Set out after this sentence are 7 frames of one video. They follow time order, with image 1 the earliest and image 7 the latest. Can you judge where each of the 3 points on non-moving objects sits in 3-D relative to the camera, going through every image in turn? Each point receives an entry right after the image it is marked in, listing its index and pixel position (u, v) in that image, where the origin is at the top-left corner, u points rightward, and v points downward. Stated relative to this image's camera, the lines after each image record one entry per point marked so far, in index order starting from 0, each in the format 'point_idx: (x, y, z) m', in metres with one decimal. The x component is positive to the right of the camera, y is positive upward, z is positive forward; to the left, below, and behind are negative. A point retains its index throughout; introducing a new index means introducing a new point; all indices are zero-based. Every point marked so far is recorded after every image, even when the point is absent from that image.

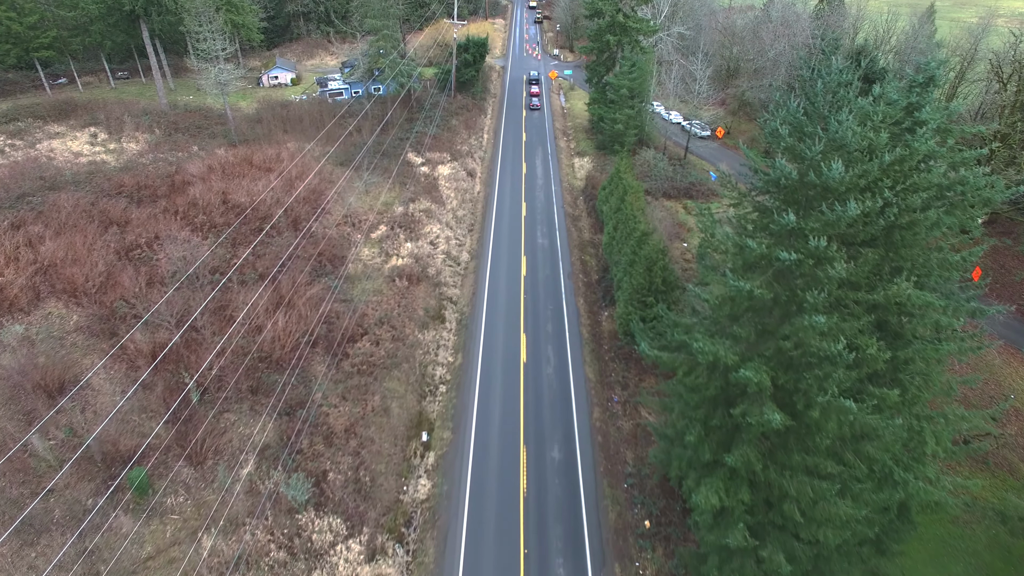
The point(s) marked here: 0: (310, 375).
0: (-6.4, -2.8, +18.8) m
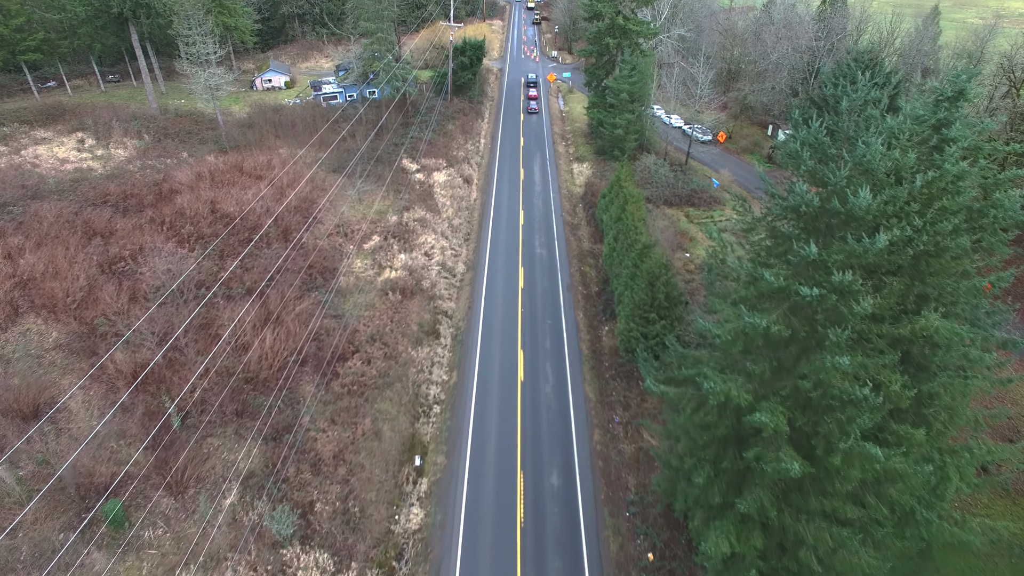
0: (-6.5, -3.3, +18.0) m
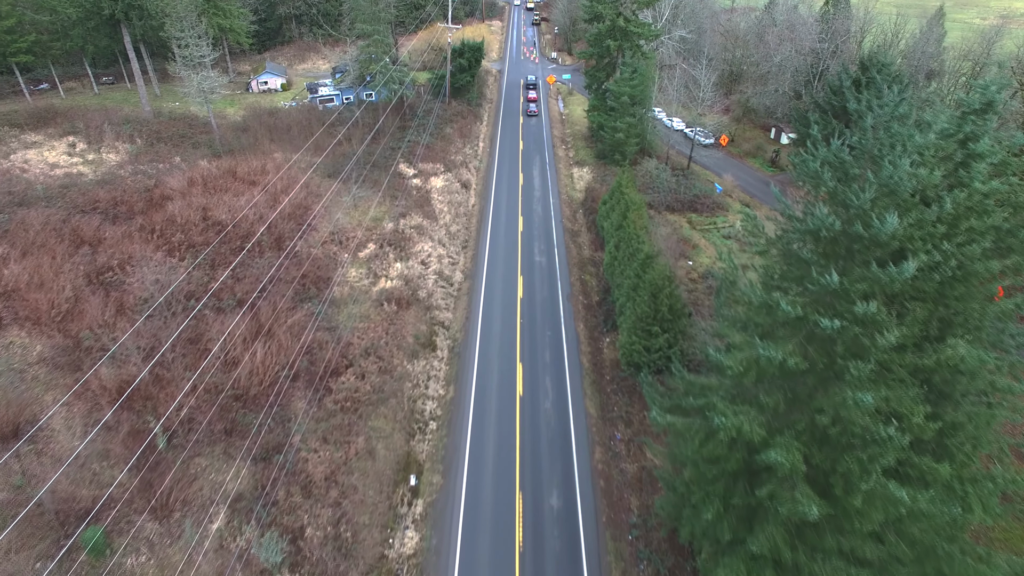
0: (-6.5, -3.7, +17.4) m
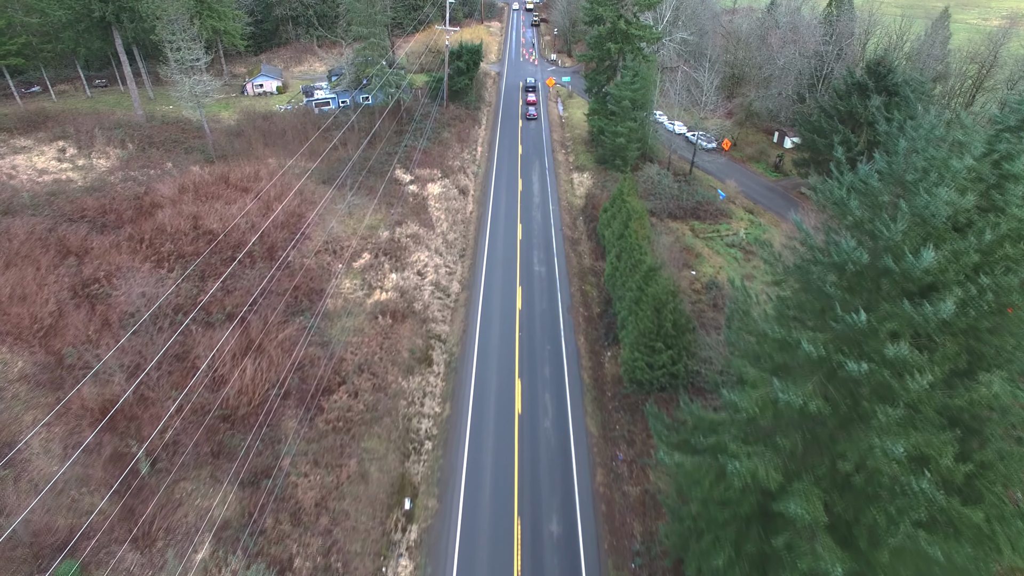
0: (-6.6, -4.1, +16.8) m
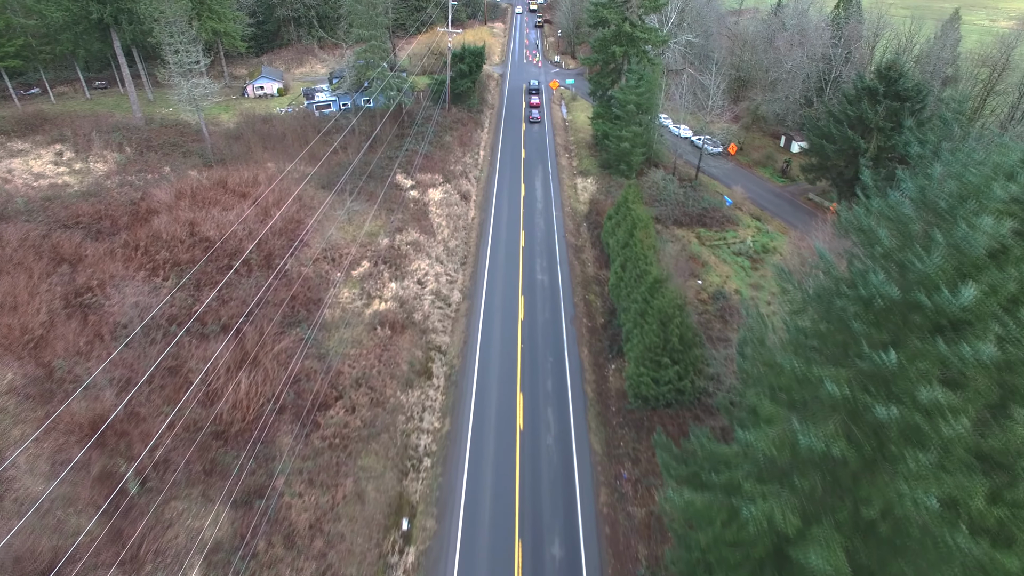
0: (-6.5, -4.5, +16.3) m
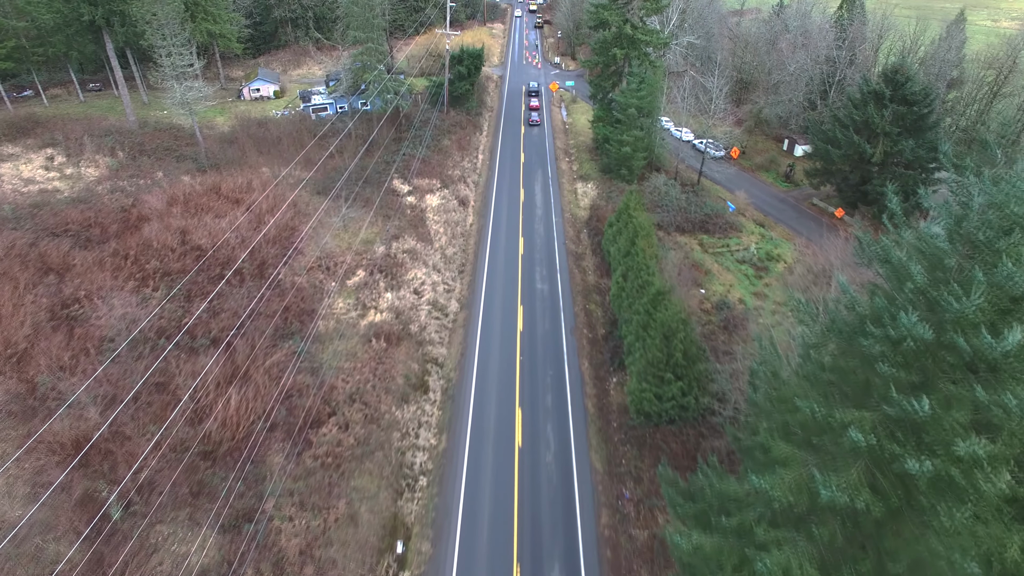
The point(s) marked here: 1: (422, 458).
0: (-6.6, -4.8, +15.8) m
1: (-2.6, -5.0, +17.4) m
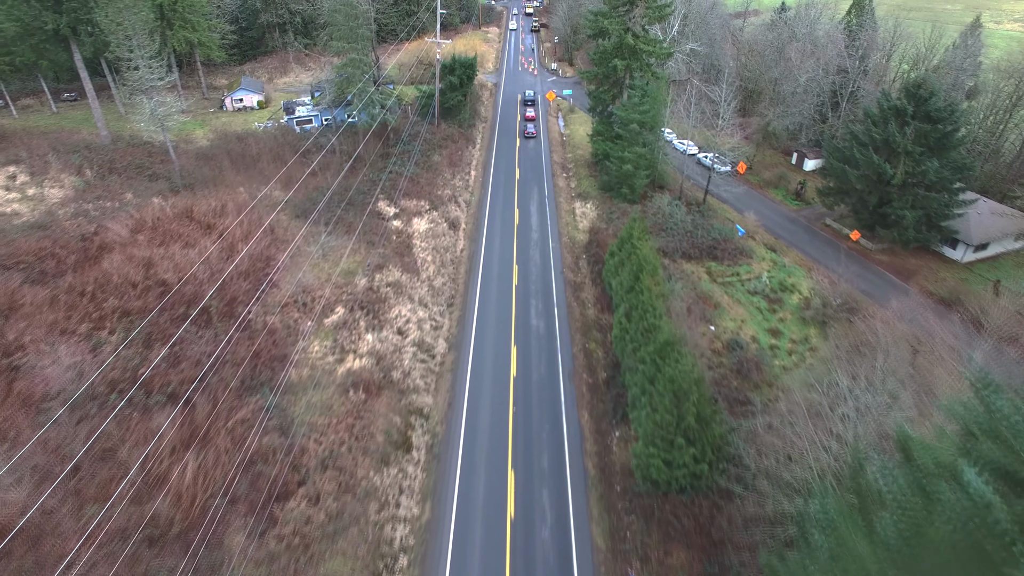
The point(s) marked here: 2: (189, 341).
0: (-6.8, -6.2, +13.8) m
1: (-2.8, -6.3, +15.5) m
2: (-10.2, -1.6, +18.8) m
